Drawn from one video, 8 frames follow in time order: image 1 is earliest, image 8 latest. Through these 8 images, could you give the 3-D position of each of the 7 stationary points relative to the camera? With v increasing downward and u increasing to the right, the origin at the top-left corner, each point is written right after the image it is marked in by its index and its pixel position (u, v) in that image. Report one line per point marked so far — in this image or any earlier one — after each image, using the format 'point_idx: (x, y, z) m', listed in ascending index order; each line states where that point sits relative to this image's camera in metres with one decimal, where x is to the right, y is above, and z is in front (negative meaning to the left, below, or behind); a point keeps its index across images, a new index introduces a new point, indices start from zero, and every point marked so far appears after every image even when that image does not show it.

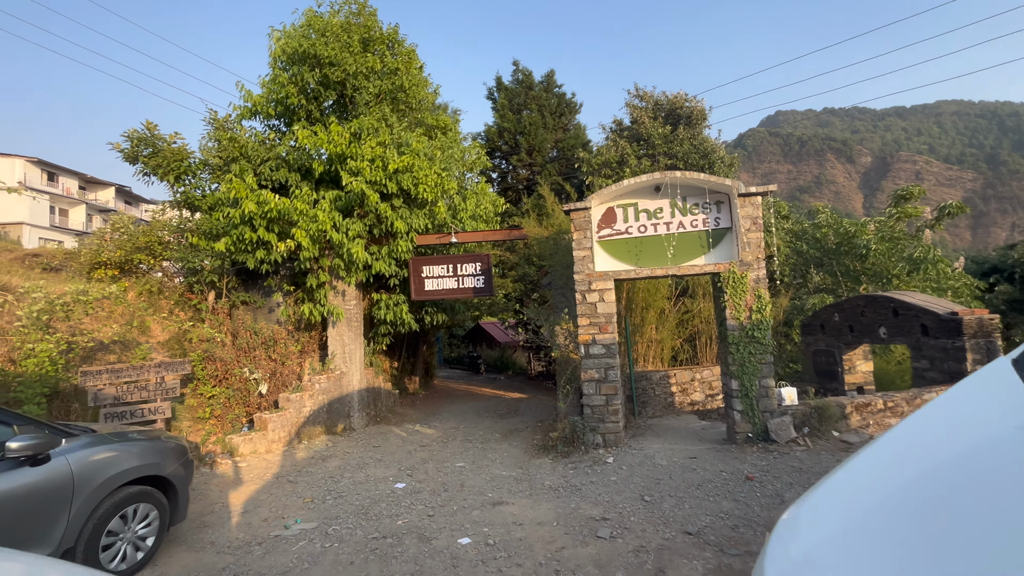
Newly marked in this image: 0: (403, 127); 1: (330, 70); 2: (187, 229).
0: (-2.2, +3.2, +9.2) m
1: (-3.5, +4.1, +8.7) m
2: (-6.6, +1.2, +9.3) m
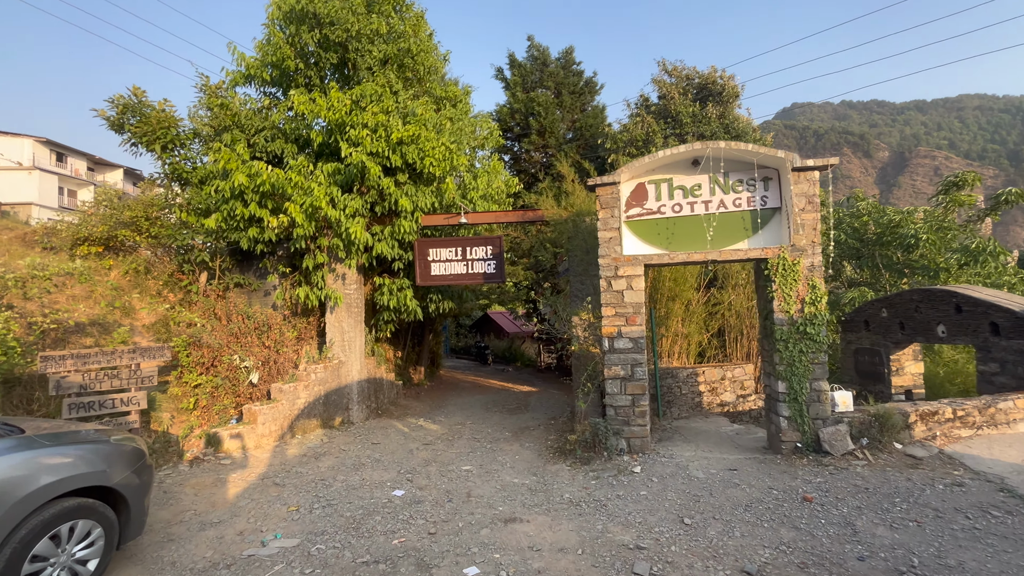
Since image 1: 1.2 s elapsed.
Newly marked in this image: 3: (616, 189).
0: (-1.9, +3.5, +8.4) m
1: (-3.1, +4.5, +7.9) m
2: (-6.4, +1.6, +8.6) m
3: (+1.4, +1.3, +6.0) m
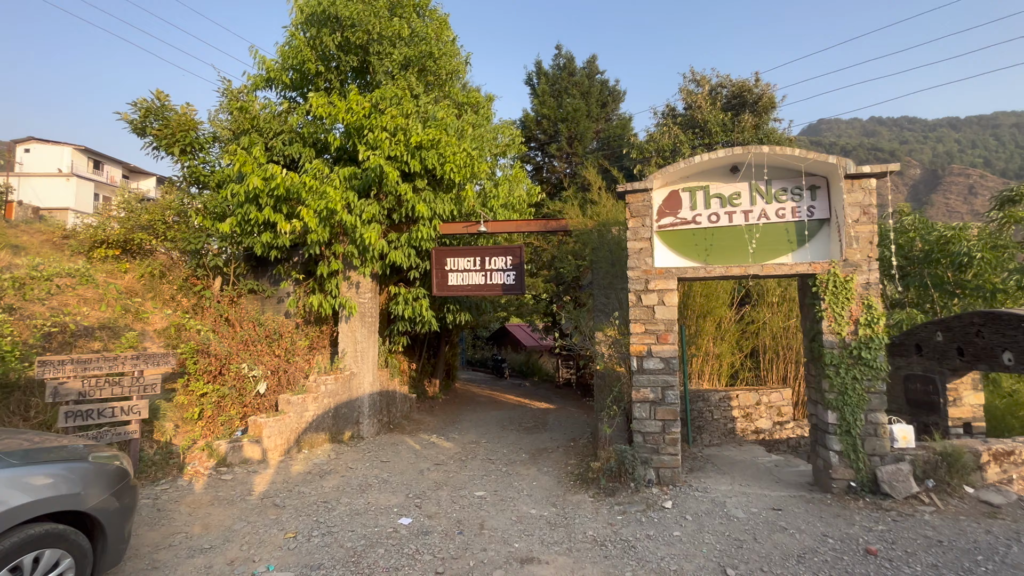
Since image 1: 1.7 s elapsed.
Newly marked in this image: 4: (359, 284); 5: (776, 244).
0: (-1.5, +3.4, +8.1) m
1: (-2.7, +4.3, +7.7) m
2: (-6.0, +1.5, +8.5) m
3: (+1.6, +1.1, +5.6) m
4: (-2.8, +0.1, +8.3) m
5: (+3.1, +0.5, +5.4) m
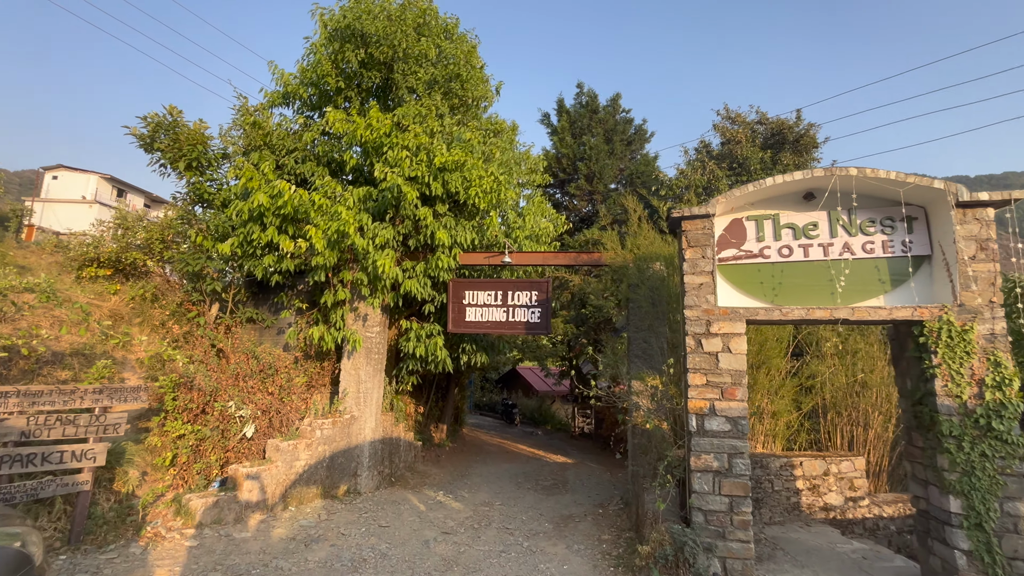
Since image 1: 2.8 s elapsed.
0: (-0.9, +2.8, +7.6) m
1: (-2.2, +3.8, +7.3) m
2: (-5.5, +1.0, +7.9) m
3: (+2.0, +0.7, +4.8) m
4: (-2.4, -0.5, +7.5) m
5: (+3.5, 0.0, +4.5) m
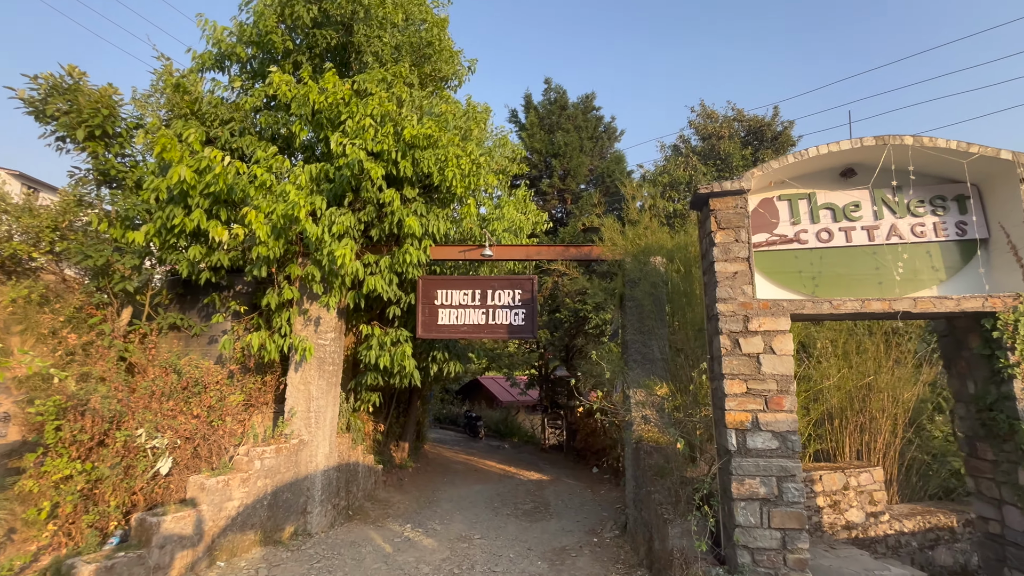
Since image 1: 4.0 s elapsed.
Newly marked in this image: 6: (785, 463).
0: (-1.2, +2.8, +6.6) m
1: (-2.4, +3.8, +6.2) m
2: (-5.8, +1.0, +6.4) m
3: (+2.0, +0.8, +4.0) m
4: (-2.7, -0.4, +6.3) m
5: (+3.5, +0.1, +3.9) m
6: (+2.2, -1.4, +3.6) m
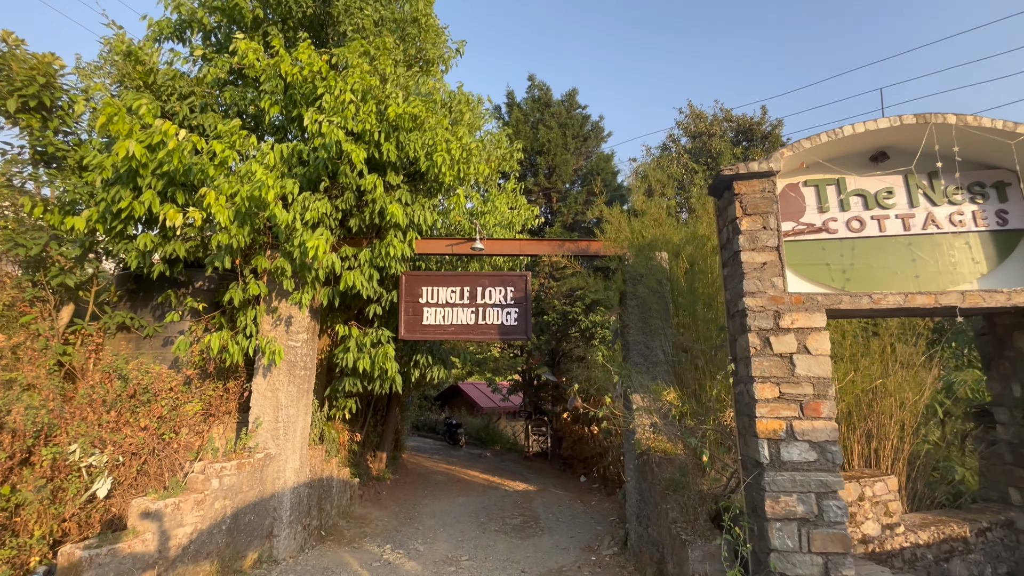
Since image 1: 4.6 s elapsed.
0: (-1.3, +2.8, +6.1) m
1: (-2.5, +3.9, +5.6) m
2: (-5.9, +1.1, +5.6) m
3: (+2.0, +0.8, +3.6) m
4: (-2.8, -0.4, +5.7) m
5: (+3.5, +0.2, +3.6) m
6: (+2.2, -1.3, +3.2) m
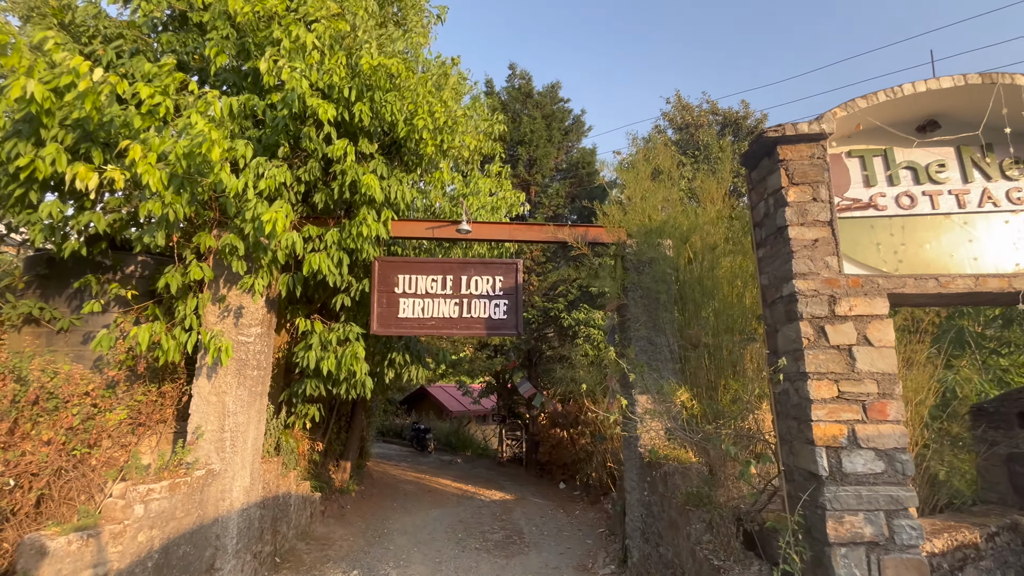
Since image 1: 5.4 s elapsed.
0: (-1.4, +3.0, +5.3) m
1: (-2.6, +4.0, +4.8) m
2: (-6.0, +1.3, +4.5) m
3: (+2.1, +0.9, +3.1) m
4: (-2.9, -0.2, +4.8) m
5: (+3.5, +0.3, +3.2) m
6: (+2.3, -1.2, +2.7) m
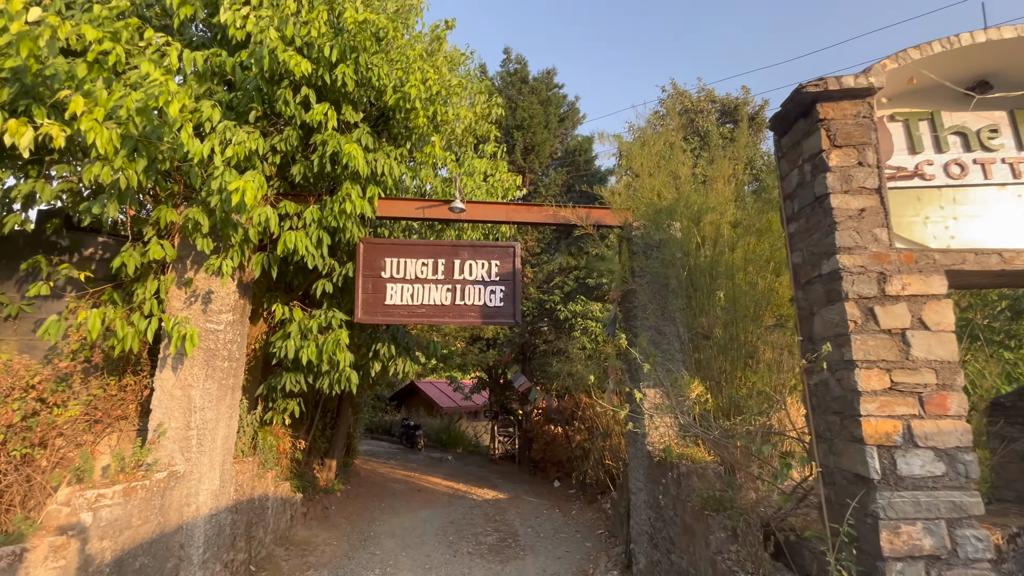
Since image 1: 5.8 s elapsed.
0: (-1.5, +3.2, +4.9) m
1: (-2.6, +4.2, +4.3) m
2: (-6.0, +1.5, +4.0) m
3: (+2.1, +1.1, +2.8) m
4: (-2.9, -0.1, +4.3) m
5: (+3.5, +0.4, +2.8) m
6: (+2.3, -1.1, +2.3) m
